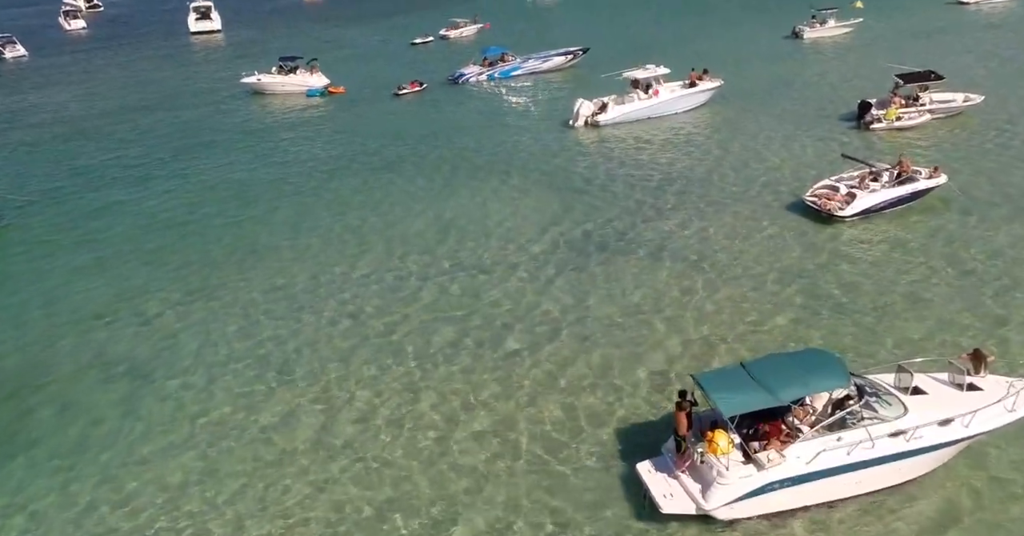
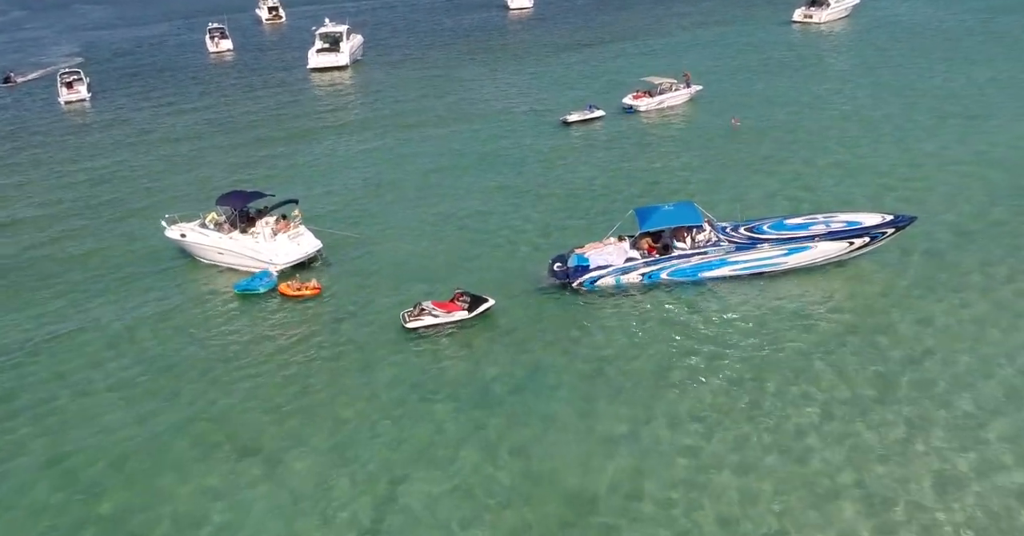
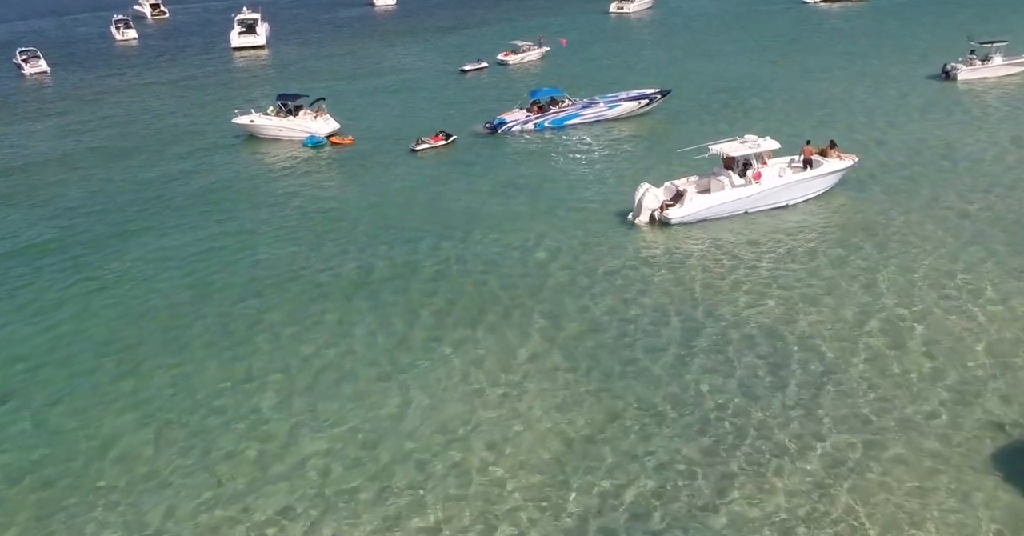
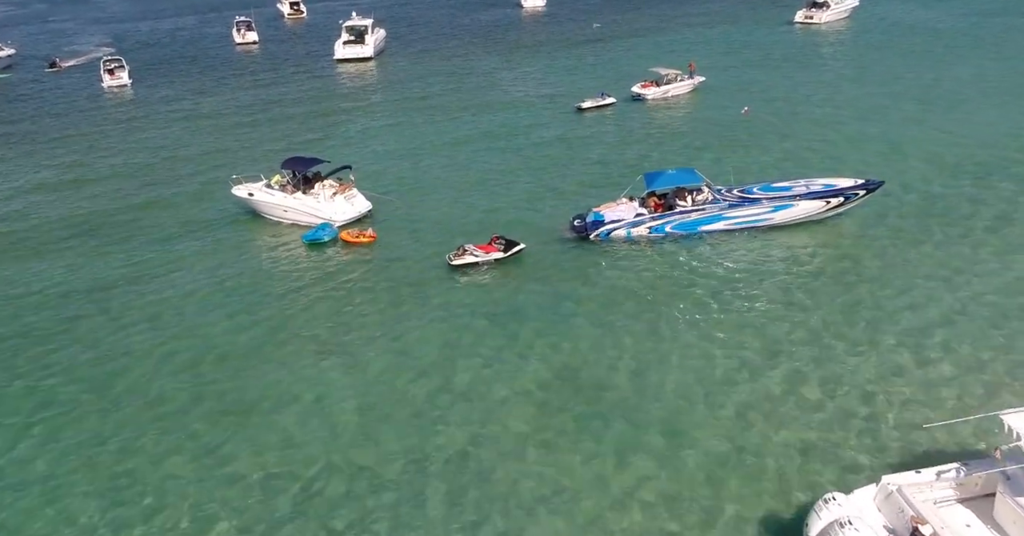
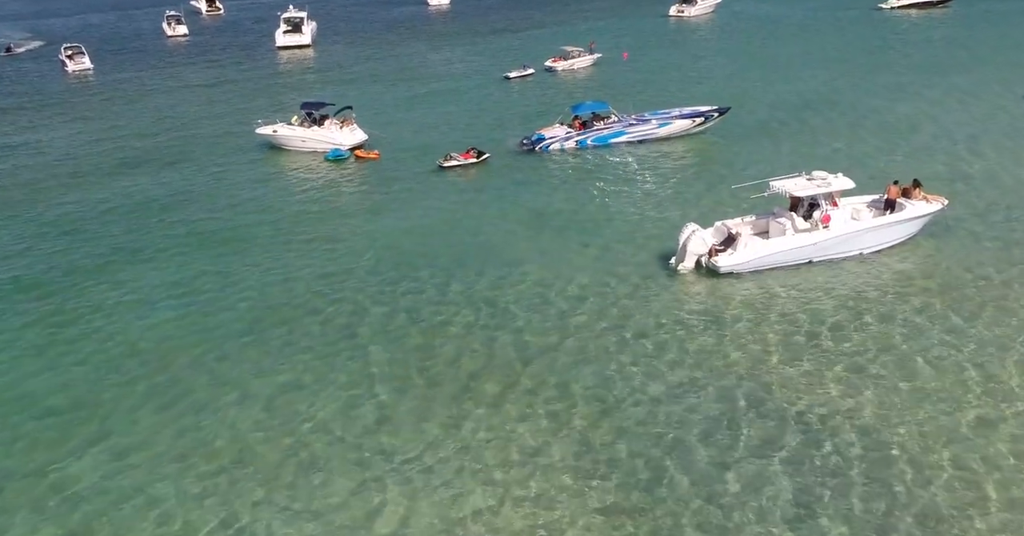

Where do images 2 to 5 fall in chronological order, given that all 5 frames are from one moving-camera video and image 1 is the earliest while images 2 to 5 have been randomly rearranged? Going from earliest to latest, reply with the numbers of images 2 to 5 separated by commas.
3, 5, 4, 2
